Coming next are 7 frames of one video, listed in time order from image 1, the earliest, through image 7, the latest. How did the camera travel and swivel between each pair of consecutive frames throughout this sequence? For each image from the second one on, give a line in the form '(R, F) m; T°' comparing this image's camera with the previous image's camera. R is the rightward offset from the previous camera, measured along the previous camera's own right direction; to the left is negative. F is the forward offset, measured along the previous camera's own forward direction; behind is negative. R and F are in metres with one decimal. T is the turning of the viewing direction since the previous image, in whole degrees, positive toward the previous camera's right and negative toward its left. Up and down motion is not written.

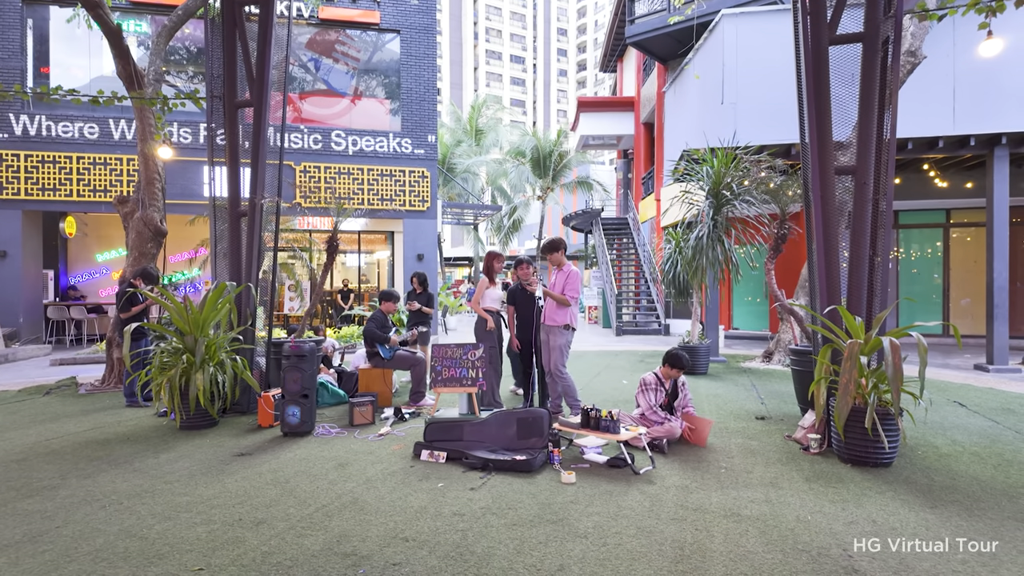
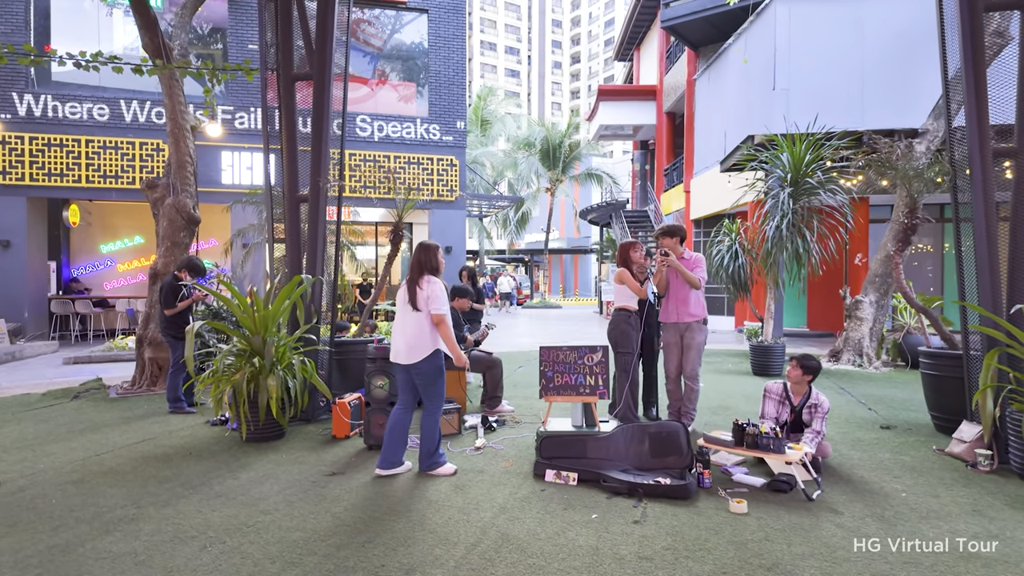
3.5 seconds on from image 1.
(-0.9, +0.5) m; +1°
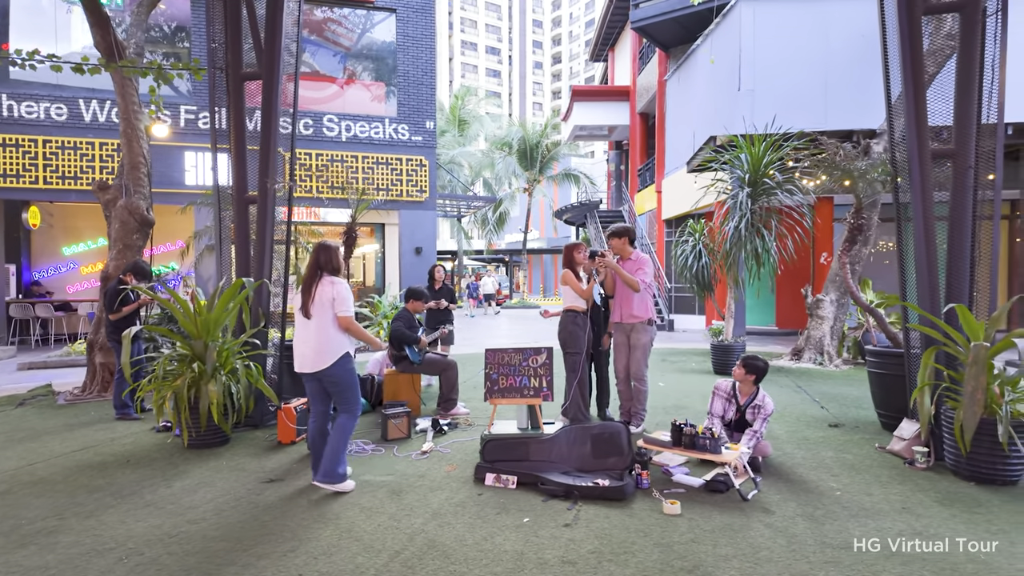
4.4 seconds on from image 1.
(+0.3, 0.0) m; +2°
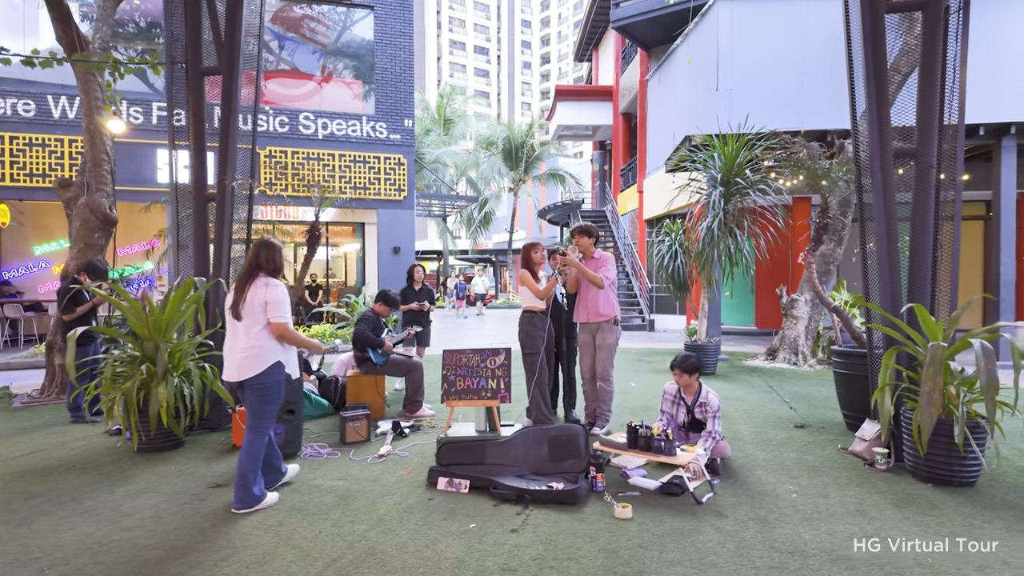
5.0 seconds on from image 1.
(+0.2, +0.1) m; +1°
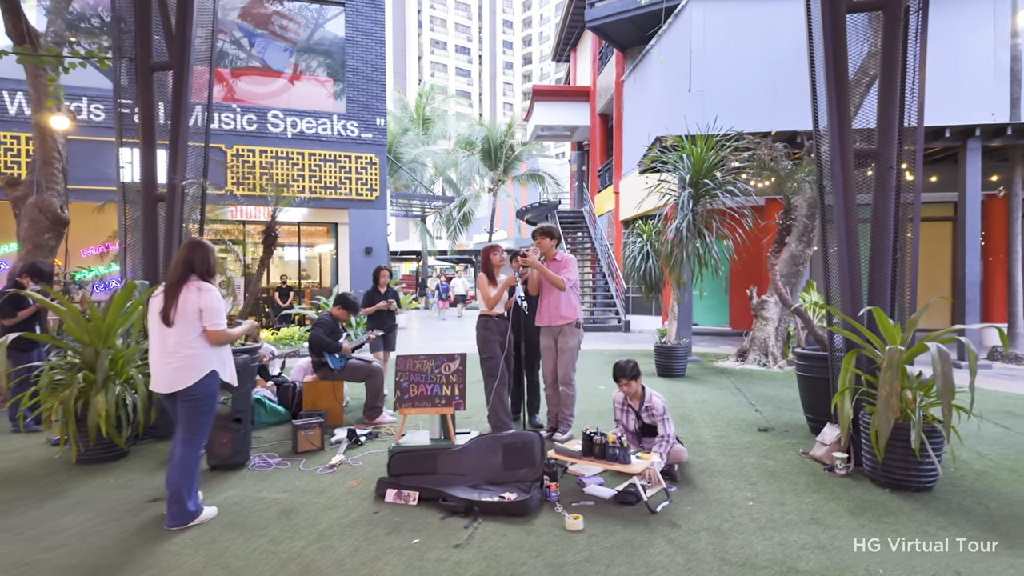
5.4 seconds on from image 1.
(+0.2, +0.1) m; +2°
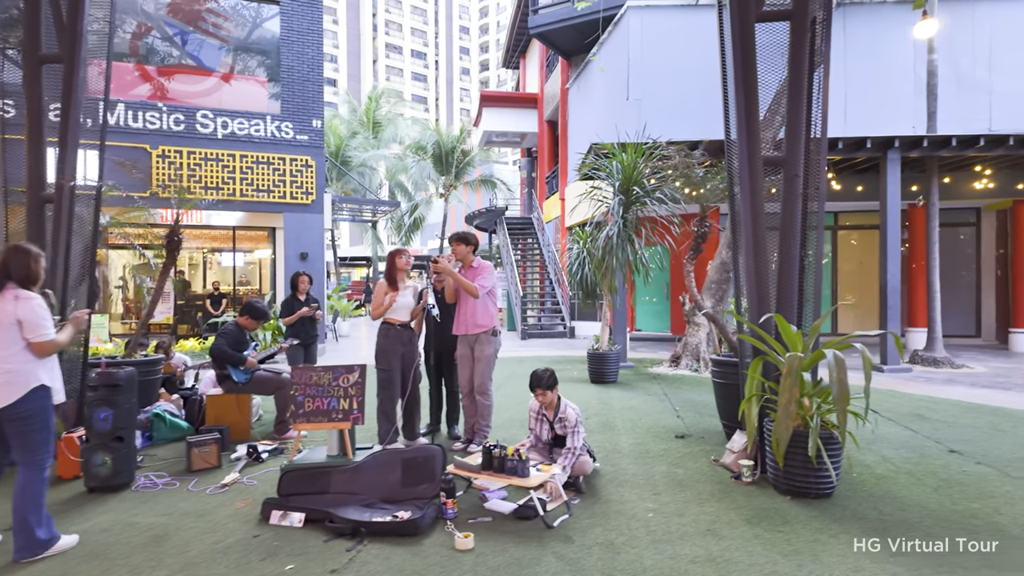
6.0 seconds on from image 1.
(+0.3, +0.1) m; +4°
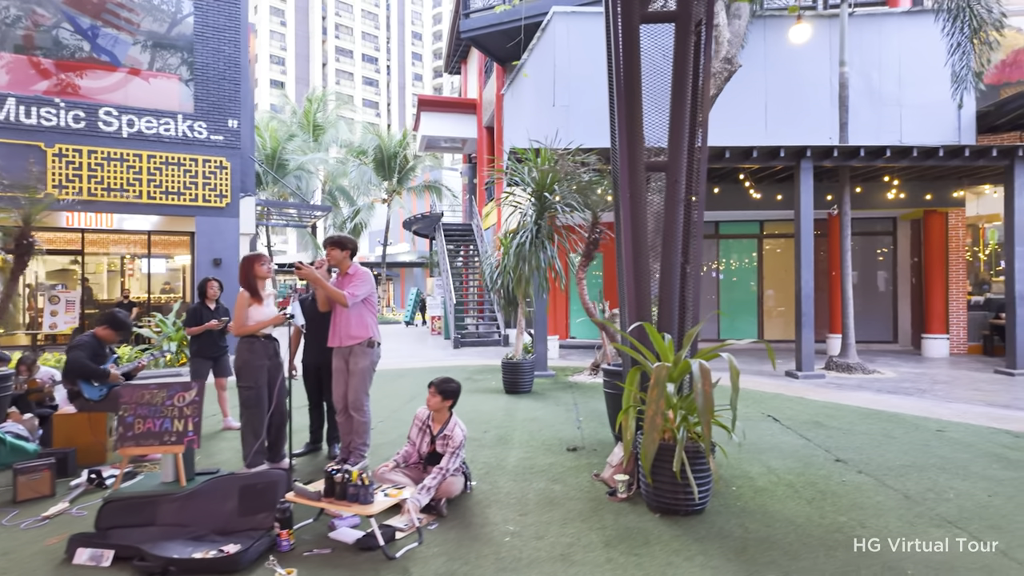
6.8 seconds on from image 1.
(+0.5, +0.2) m; +4°
